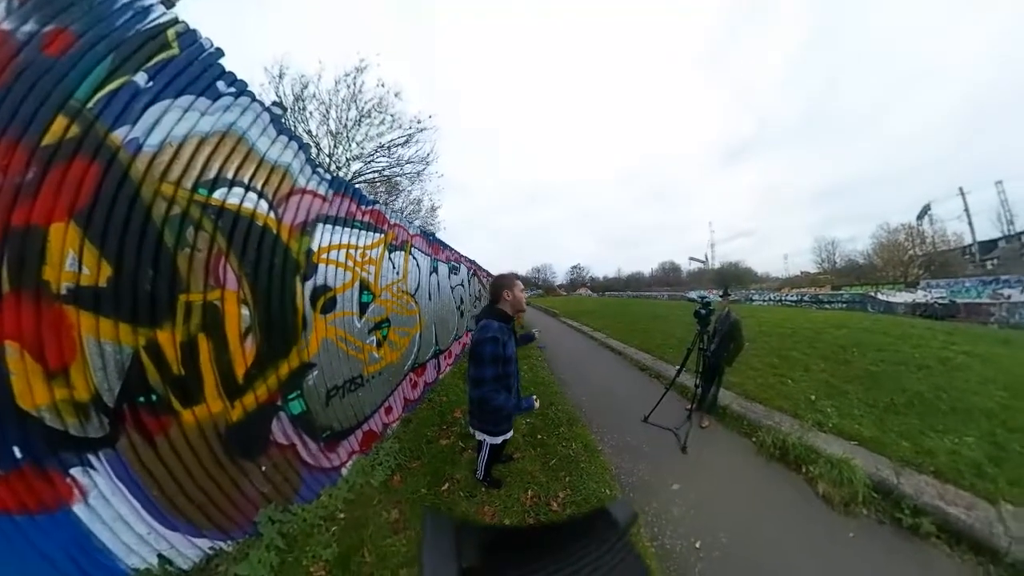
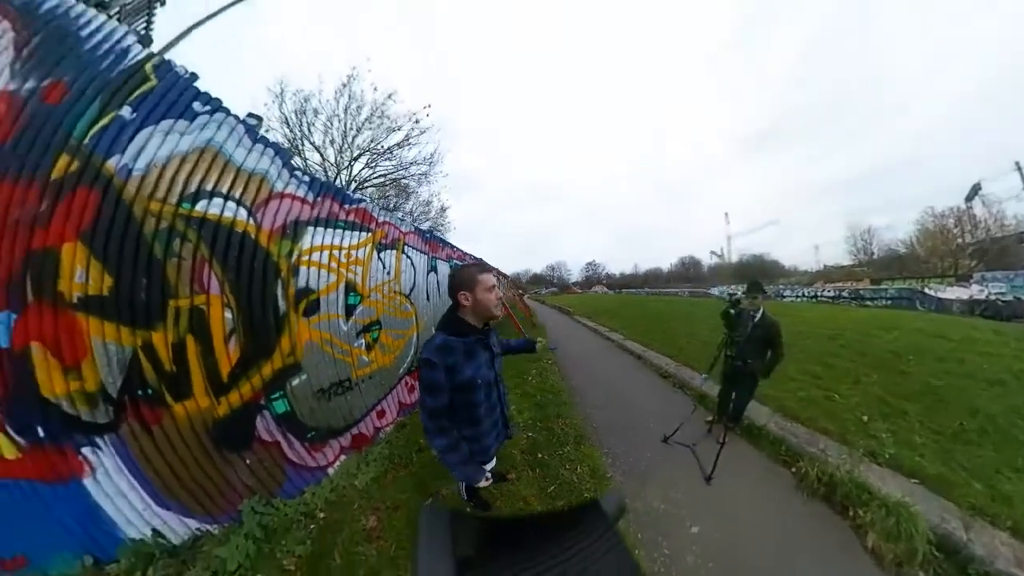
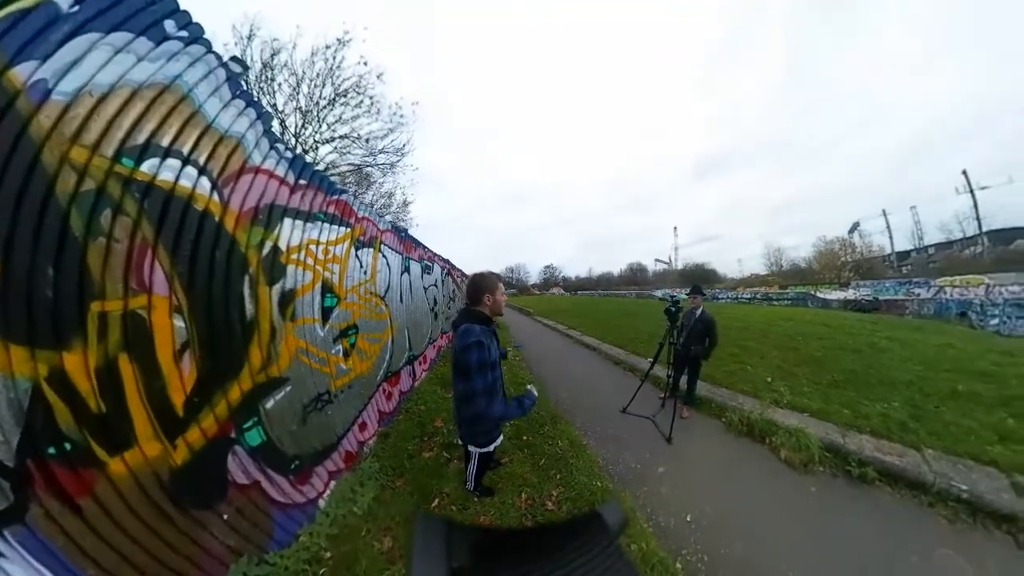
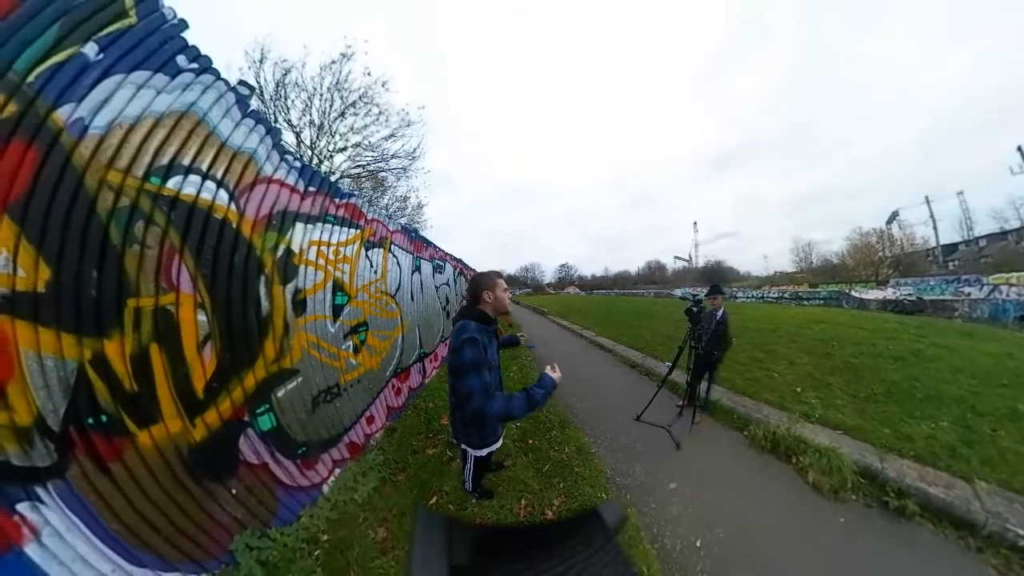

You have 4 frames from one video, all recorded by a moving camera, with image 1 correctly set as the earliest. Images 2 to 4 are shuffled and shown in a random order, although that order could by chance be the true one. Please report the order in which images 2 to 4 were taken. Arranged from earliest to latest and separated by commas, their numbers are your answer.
3, 4, 2
